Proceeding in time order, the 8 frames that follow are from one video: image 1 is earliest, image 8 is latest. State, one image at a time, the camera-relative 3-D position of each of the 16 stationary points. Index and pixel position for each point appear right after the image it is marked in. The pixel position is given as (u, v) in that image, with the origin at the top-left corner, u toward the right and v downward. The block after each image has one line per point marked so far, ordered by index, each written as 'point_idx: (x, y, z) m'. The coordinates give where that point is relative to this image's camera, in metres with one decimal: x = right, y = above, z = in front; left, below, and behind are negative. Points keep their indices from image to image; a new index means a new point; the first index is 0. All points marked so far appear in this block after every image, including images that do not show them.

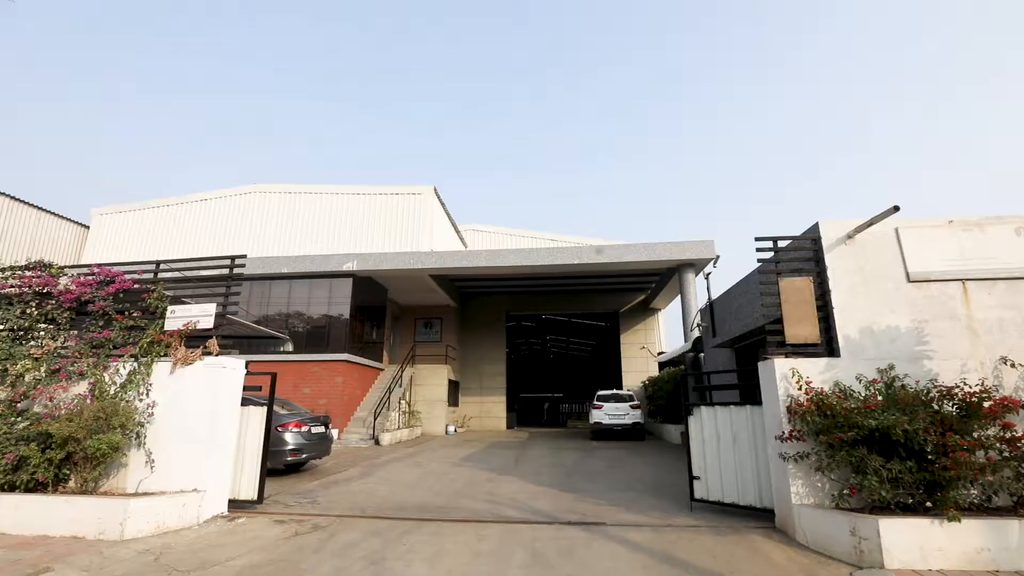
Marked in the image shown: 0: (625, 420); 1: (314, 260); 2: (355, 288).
0: (+2.9, -3.3, +14.2) m
1: (-5.4, +0.8, +15.1) m
2: (-4.4, 0.0, +15.5) m
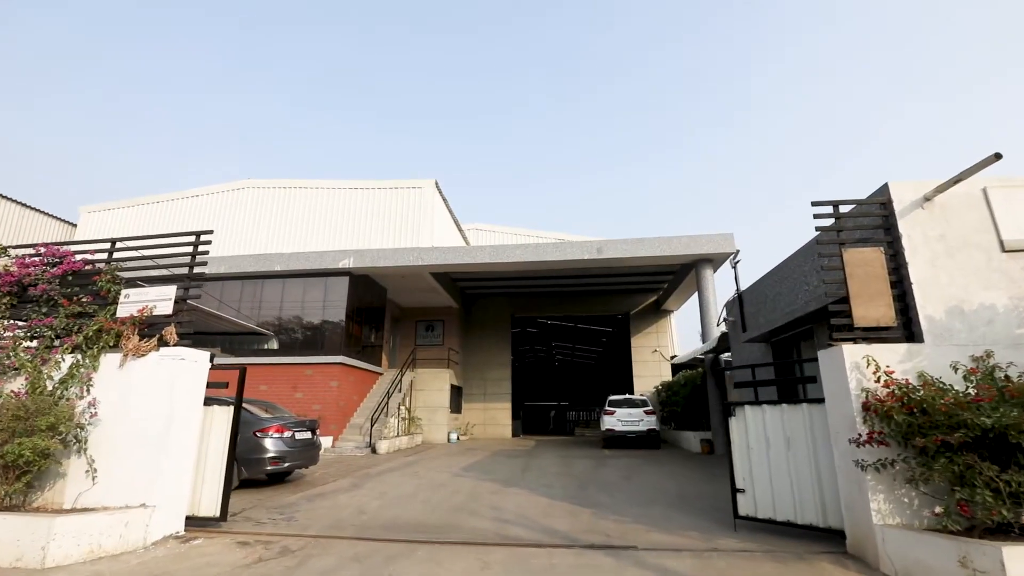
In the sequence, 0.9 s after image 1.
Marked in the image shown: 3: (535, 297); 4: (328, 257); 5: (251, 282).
0: (+3.0, -3.3, +13.3) m
1: (-5.2, +0.8, +14.3) m
2: (-4.2, 0.0, +14.6) m
3: (+0.8, -0.3, +19.5) m
4: (-4.6, +0.8, +14.2) m
5: (-6.9, +0.1, +14.9) m
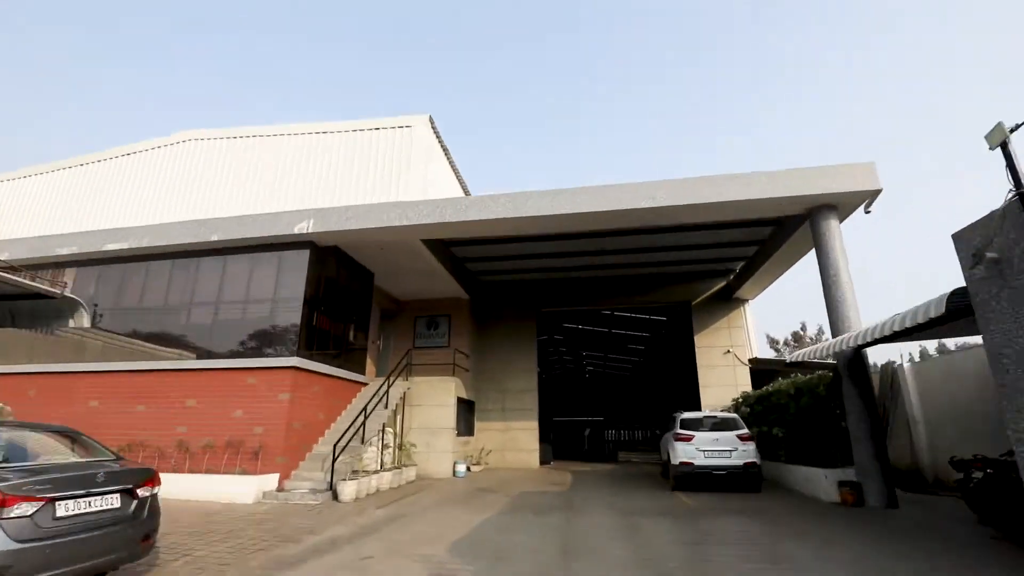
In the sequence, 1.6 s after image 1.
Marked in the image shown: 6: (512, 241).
0: (+3.4, -2.7, +8.8) m
1: (-4.8, +1.2, +10.4) m
2: (-3.8, +0.5, +10.6) m
3: (+1.5, +0.1, +15.3) m
4: (-4.2, +1.3, +10.2) m
5: (-6.4, +0.5, +11.1) m
6: (0.0, +1.0, +11.7) m
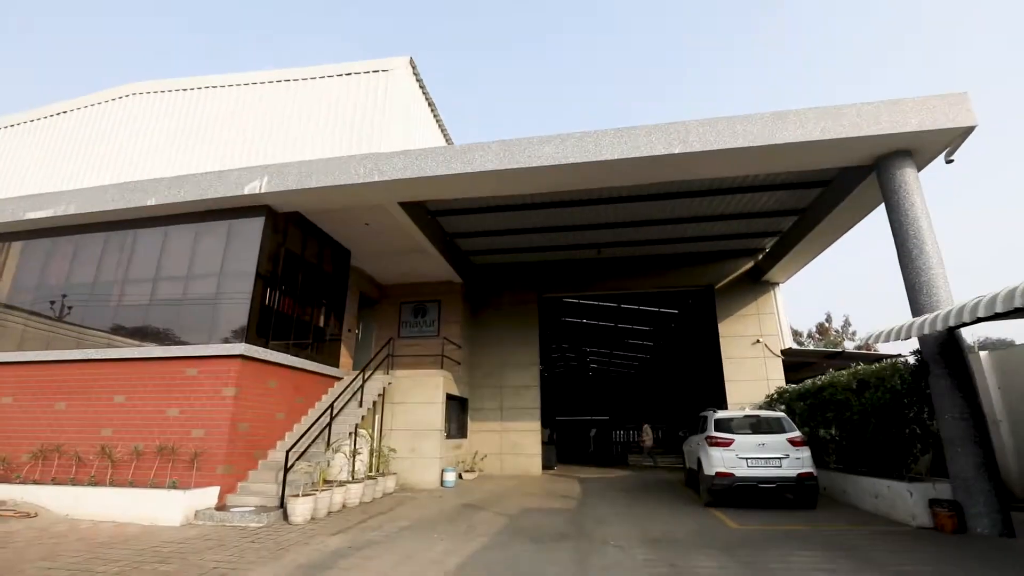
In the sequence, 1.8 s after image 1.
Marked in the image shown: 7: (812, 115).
0: (+3.4, -2.3, +7.1) m
1: (-4.8, +1.6, +8.6) m
2: (-3.8, +0.9, +8.9) m
3: (+1.5, +0.5, +13.5) m
4: (-4.3, +1.7, +8.5) m
5: (-6.5, +0.9, +9.3) m
6: (-0.1, +1.4, +9.9) m
7: (+3.6, +2.1, +6.8) m
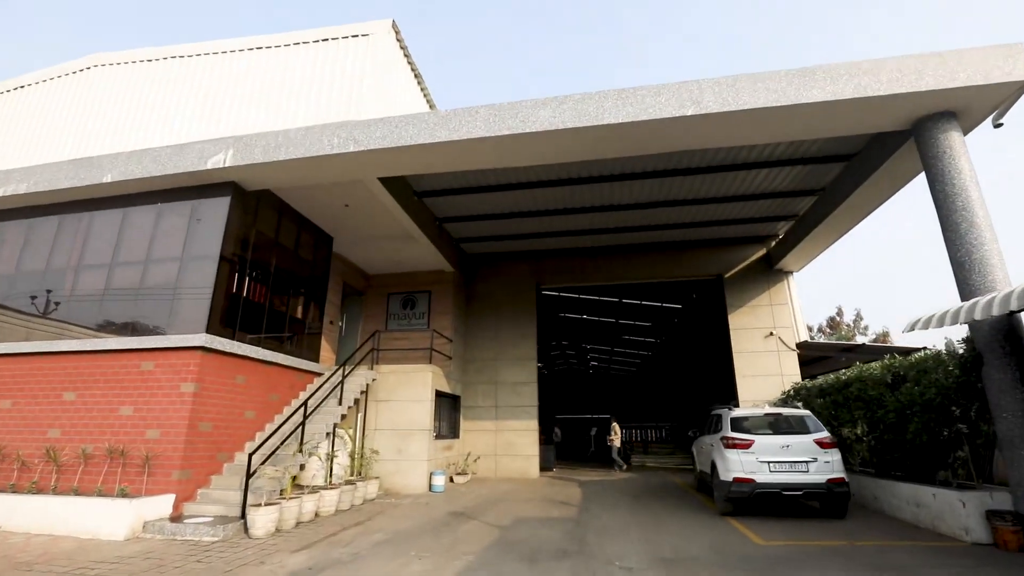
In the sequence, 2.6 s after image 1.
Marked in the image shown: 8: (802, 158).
0: (+3.3, -2.1, +6.2) m
1: (-4.9, +1.8, +7.8) m
2: (-3.9, +1.1, +8.1) m
3: (+1.4, +0.7, +12.7) m
4: (-4.4, +1.9, +7.7) m
5: (-6.6, +1.1, +8.5) m
6: (-0.2, +1.6, +9.1) m
7: (+3.5, +2.3, +6.0) m
8: (+4.2, +1.9, +8.2) m
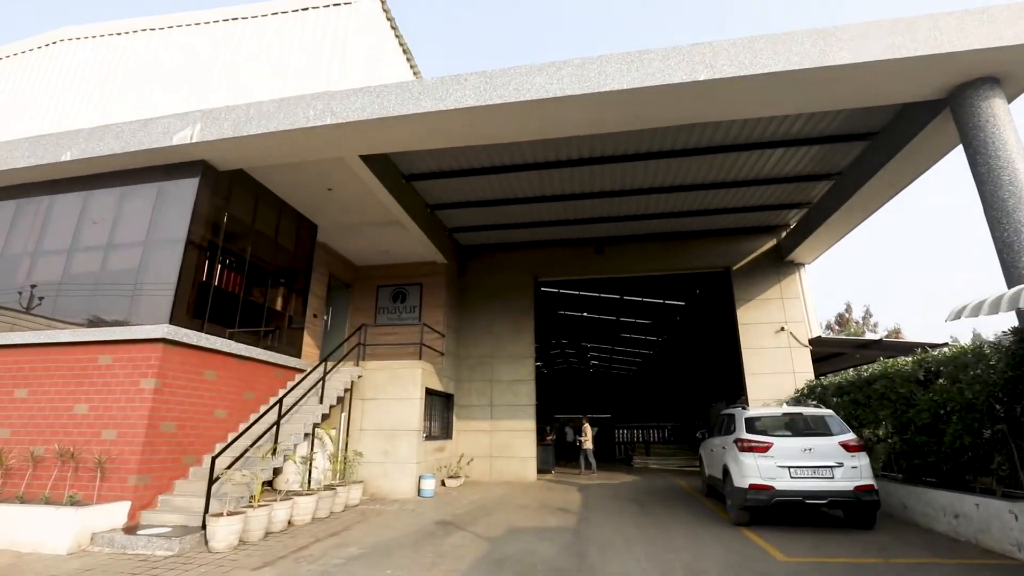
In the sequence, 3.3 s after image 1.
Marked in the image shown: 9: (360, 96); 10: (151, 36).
0: (+3.2, -1.9, +5.6) m
1: (-5.0, +2.0, +7.2) m
2: (-4.0, +1.3, +7.4) m
3: (+1.3, +0.9, +12.0) m
4: (-4.5, +2.0, +7.0) m
5: (-6.7, +1.3, +7.9) m
6: (-0.2, +1.8, +8.5) m
7: (+3.5, +2.5, +5.3) m
8: (+4.2, +2.1, +7.6) m
9: (-1.7, +2.2, +6.3) m
10: (-5.5, +3.8, +8.5) m
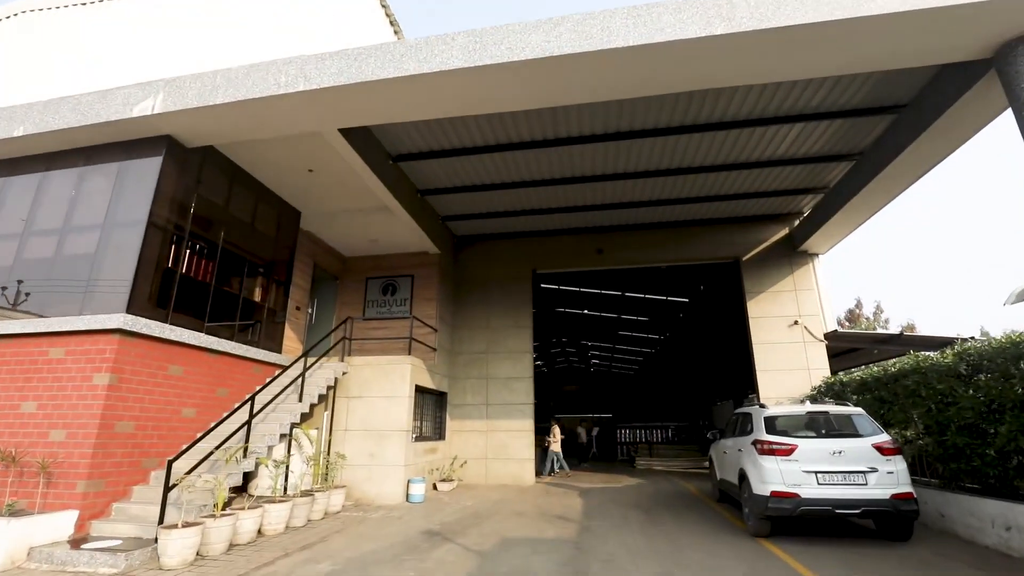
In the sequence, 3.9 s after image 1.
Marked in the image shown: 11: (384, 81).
0: (+3.1, -1.8, +5.0) m
1: (-5.1, +2.2, +6.5) m
2: (-4.1, +1.4, +6.8) m
3: (+1.2, +1.0, +11.4) m
4: (-4.5, +2.2, +6.4) m
5: (-6.7, +1.4, +7.2) m
6: (-0.3, +1.9, +7.8) m
7: (+3.4, +2.6, +4.7) m
8: (+4.1, +2.2, +6.9) m
9: (-1.8, +2.3, +5.7) m
10: (-5.6, +4.0, +7.9) m
11: (-1.3, +2.0, +5.5) m
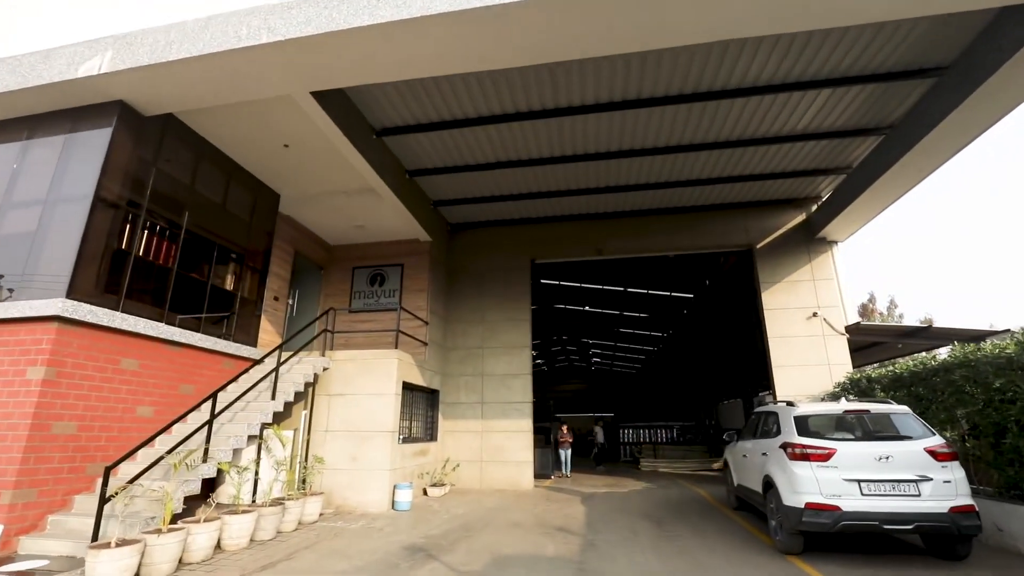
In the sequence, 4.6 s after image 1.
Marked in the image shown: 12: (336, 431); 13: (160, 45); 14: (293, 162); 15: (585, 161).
0: (+3.1, -1.6, +4.2) m
1: (-5.1, +2.3, +5.8) m
2: (-4.1, +1.6, +6.1) m
3: (+1.2, +1.2, +10.7) m
4: (-4.6, +2.3, +5.7) m
5: (-6.8, +1.6, +6.5) m
6: (-0.4, +2.1, +7.1) m
7: (+3.3, +2.8, +4.0) m
8: (+4.0, +2.4, +6.2) m
9: (-1.8, +2.5, +4.9) m
10: (-5.7, +4.1, +7.2) m
11: (-1.3, +2.2, +4.8) m
12: (-2.4, -2.0, +7.7) m
13: (-3.4, +2.3, +5.4) m
14: (-2.9, +1.7, +7.5) m
15: (+1.1, +1.9, +8.3) m
